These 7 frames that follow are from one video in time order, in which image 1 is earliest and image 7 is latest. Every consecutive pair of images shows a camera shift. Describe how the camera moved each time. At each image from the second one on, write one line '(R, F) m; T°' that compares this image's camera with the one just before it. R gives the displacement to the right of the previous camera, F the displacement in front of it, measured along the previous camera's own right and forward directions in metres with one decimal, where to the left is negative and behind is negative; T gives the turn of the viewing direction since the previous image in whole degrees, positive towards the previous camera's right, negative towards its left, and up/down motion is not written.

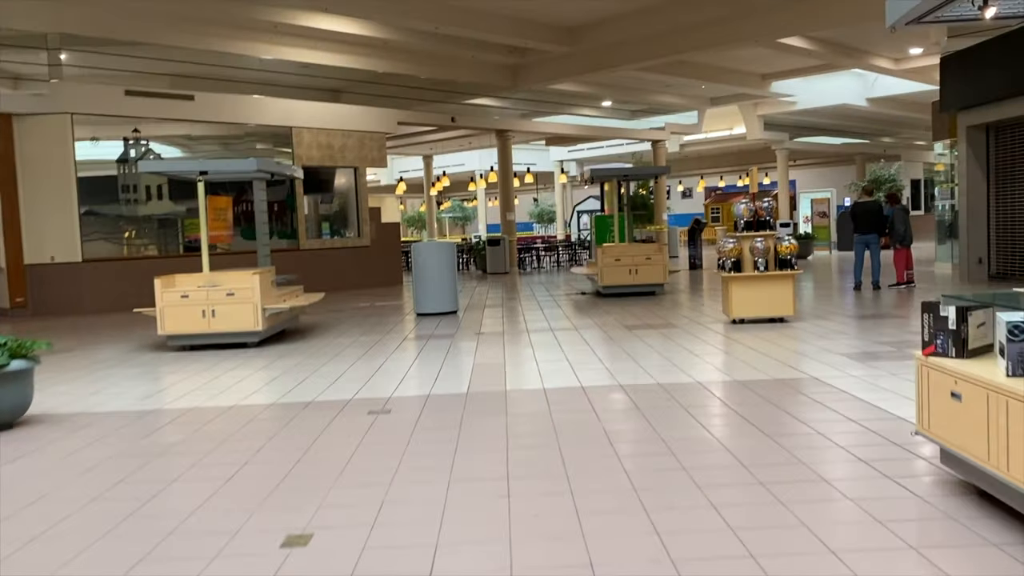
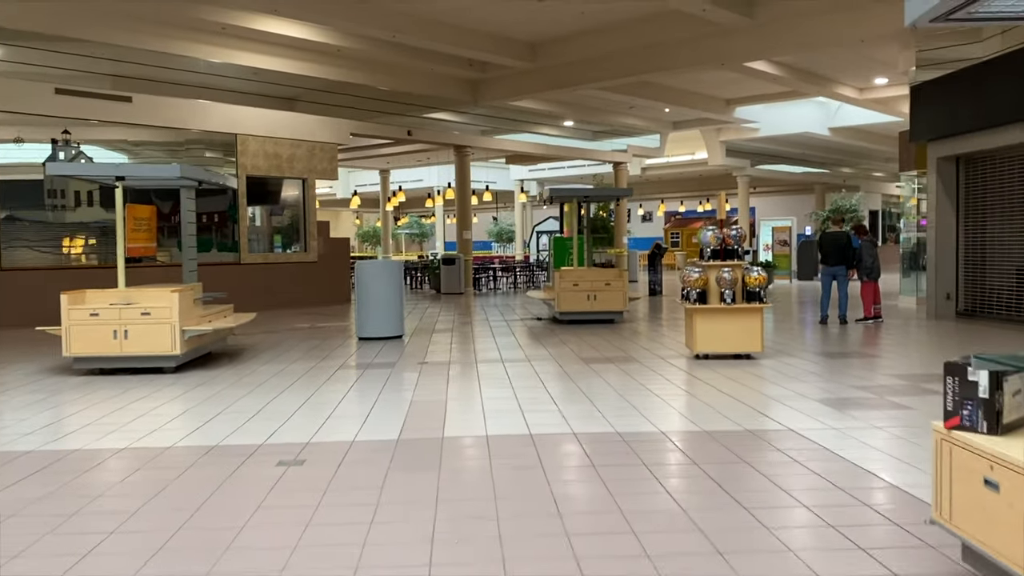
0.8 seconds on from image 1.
(+0.1, +0.6) m; +3°
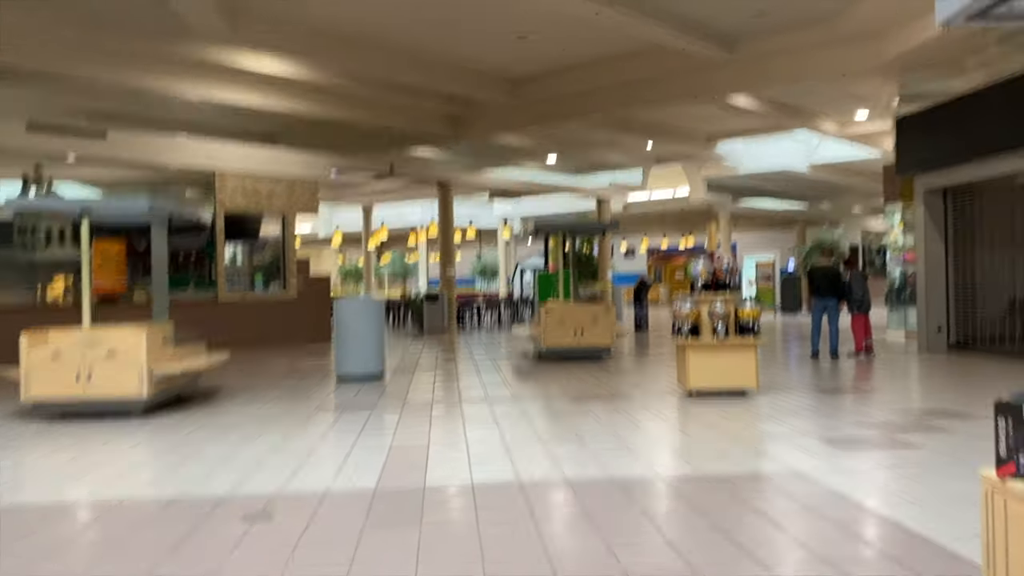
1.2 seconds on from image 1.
(0.0, +0.3) m; +1°
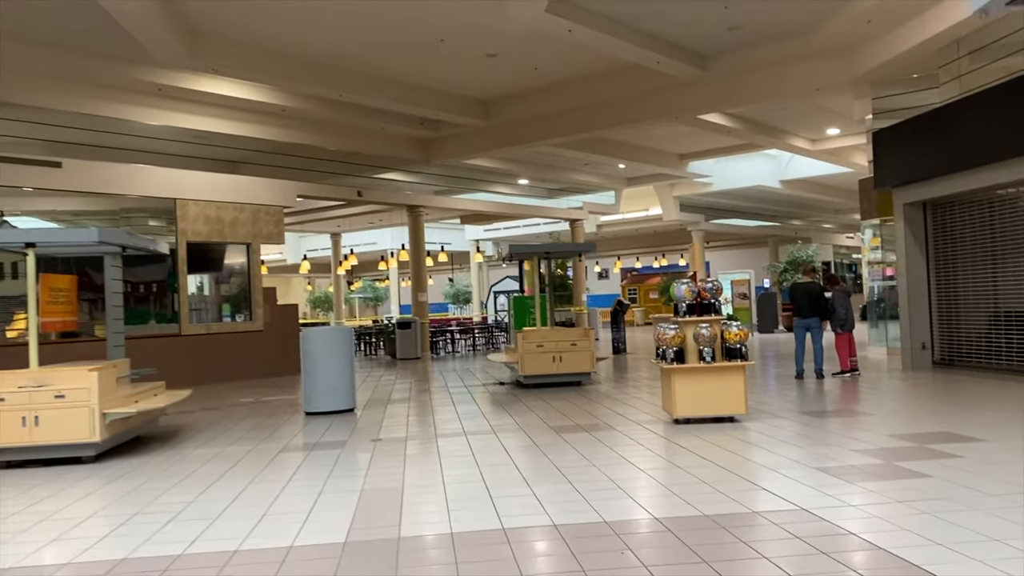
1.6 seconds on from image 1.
(0.0, +0.3) m; +2°
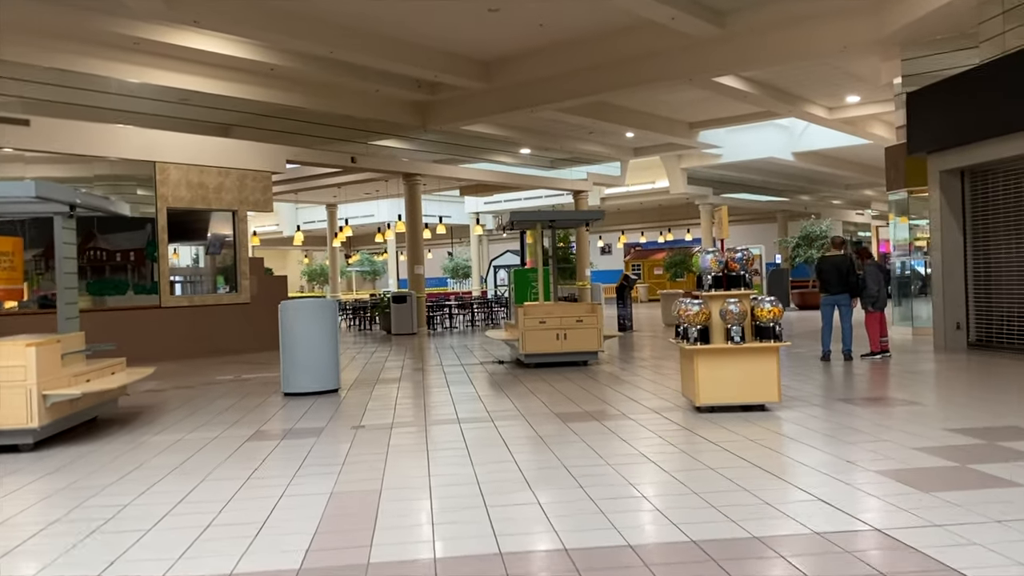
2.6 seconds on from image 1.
(0.0, +0.7) m; 0°
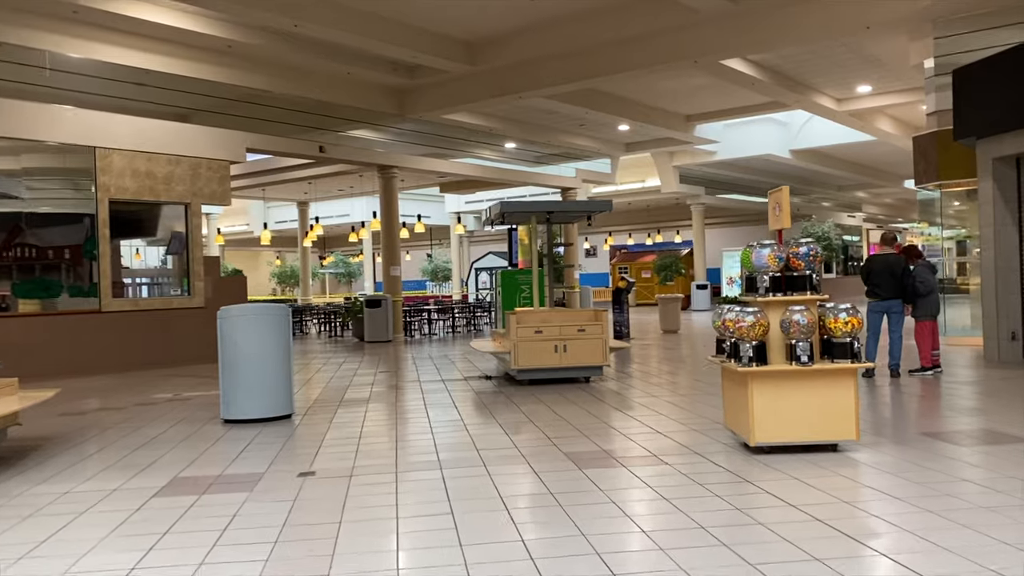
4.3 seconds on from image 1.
(-0.1, +1.3) m; +1°
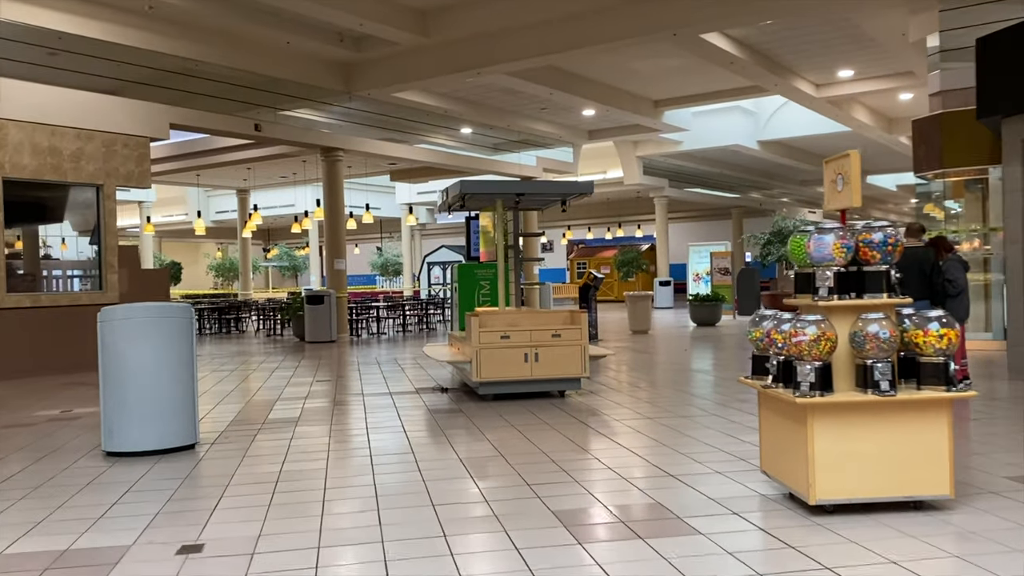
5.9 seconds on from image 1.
(-0.1, +1.2) m; +3°
